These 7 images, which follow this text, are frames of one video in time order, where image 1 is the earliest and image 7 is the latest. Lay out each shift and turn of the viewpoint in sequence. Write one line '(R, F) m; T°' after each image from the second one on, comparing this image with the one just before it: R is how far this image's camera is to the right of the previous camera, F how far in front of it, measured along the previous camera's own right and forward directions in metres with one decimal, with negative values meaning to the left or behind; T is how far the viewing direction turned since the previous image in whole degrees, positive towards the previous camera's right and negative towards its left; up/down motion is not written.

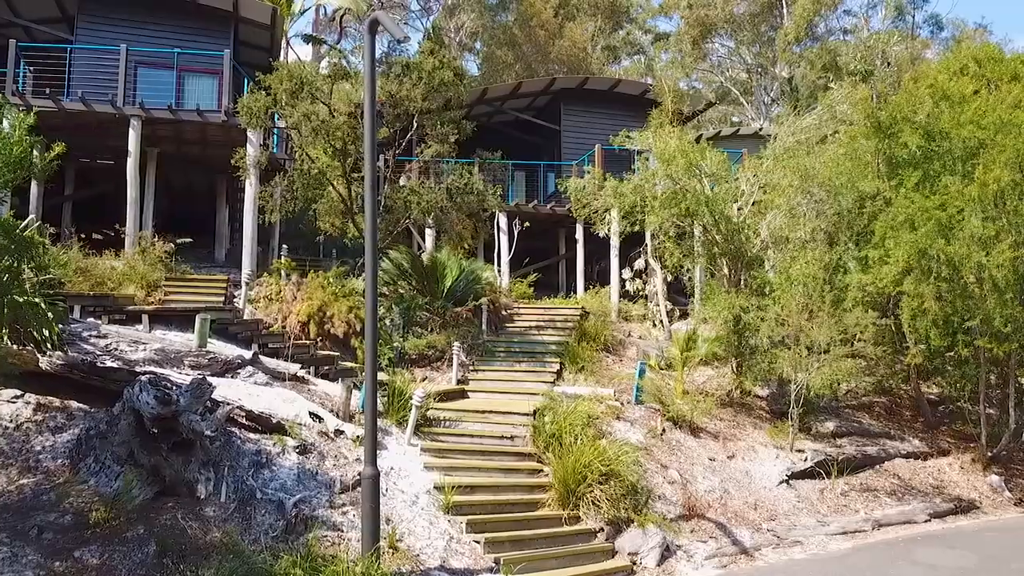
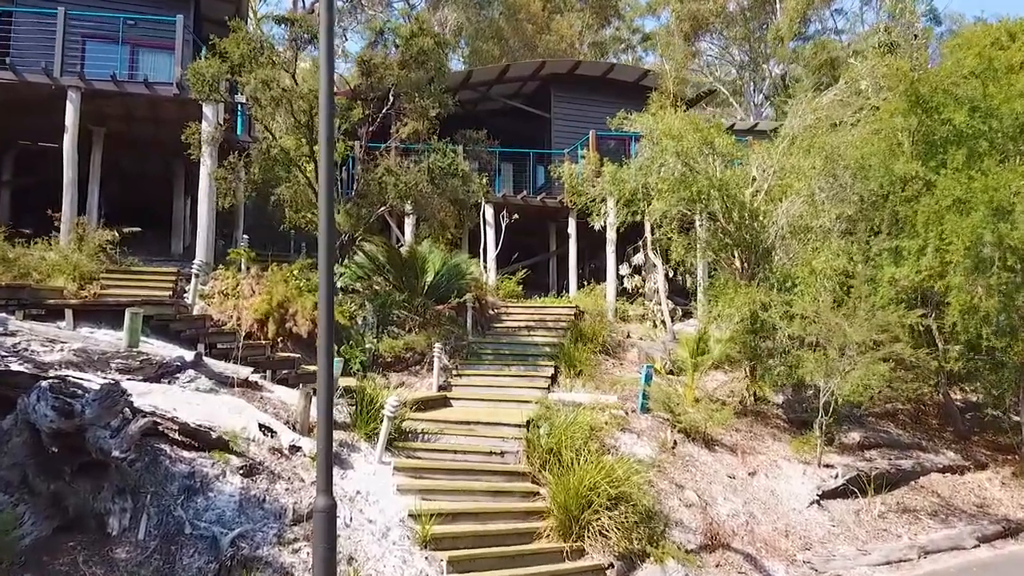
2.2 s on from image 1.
(-0.1, +1.3) m; +1°
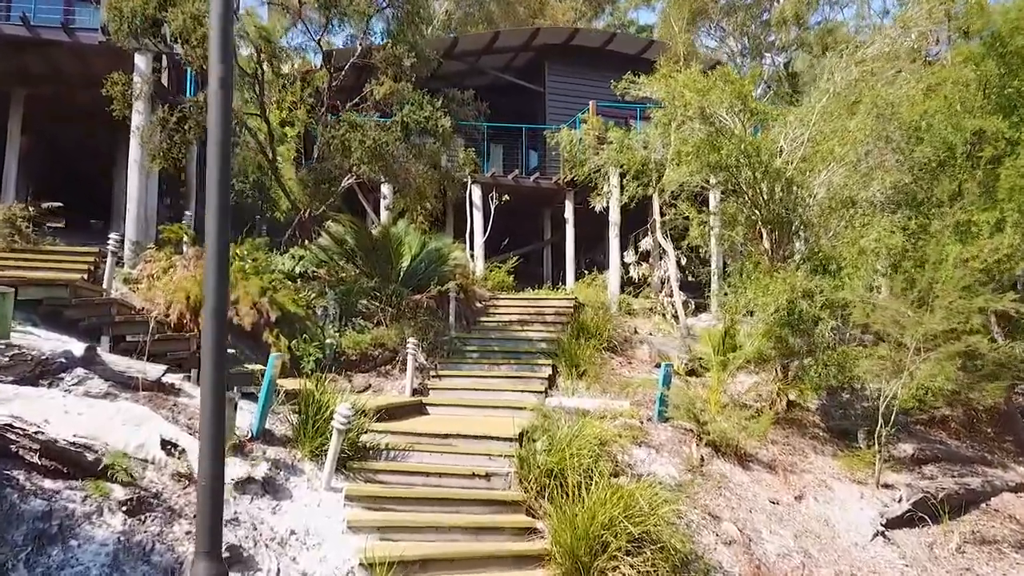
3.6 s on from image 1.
(0.0, +1.7) m; +1°
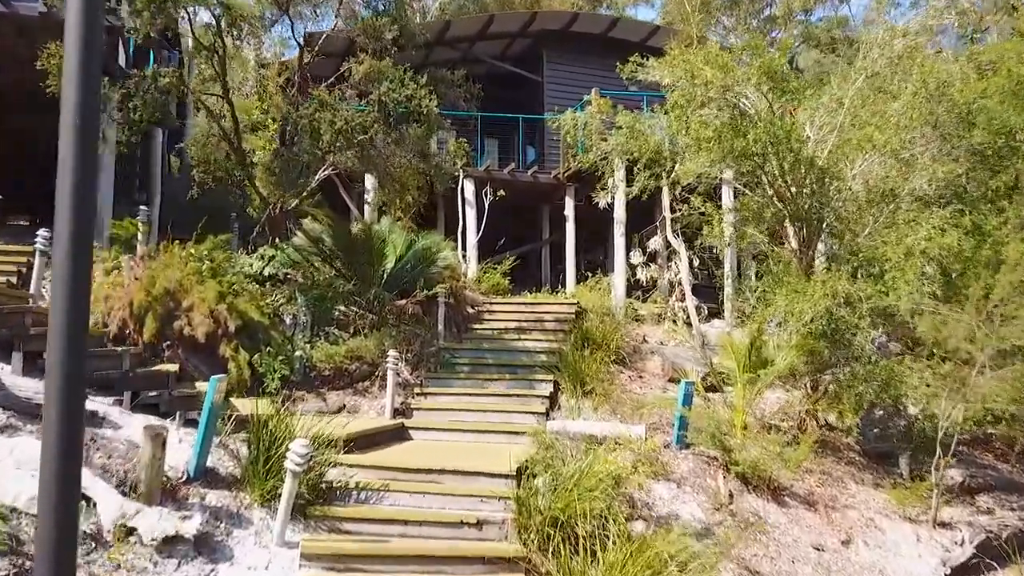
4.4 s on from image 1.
(0.0, +1.1) m; 0°
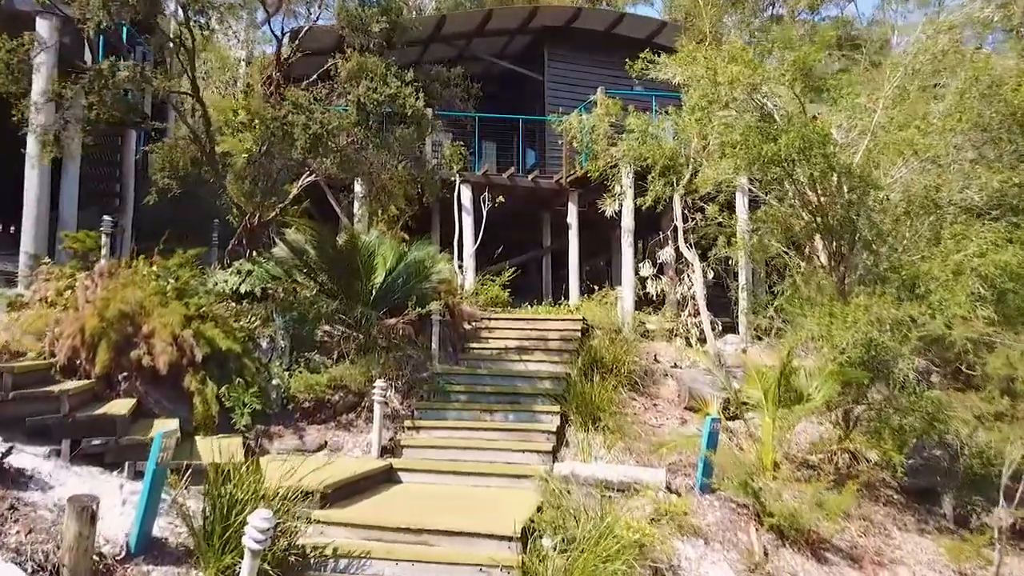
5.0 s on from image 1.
(0.0, +0.8) m; 0°
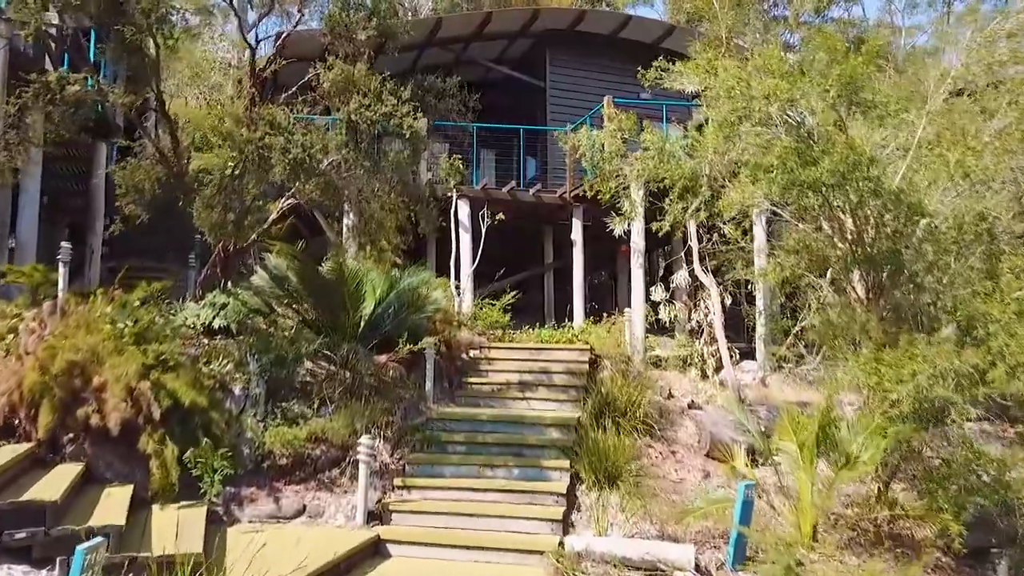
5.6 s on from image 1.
(-0.1, +0.8) m; 0°
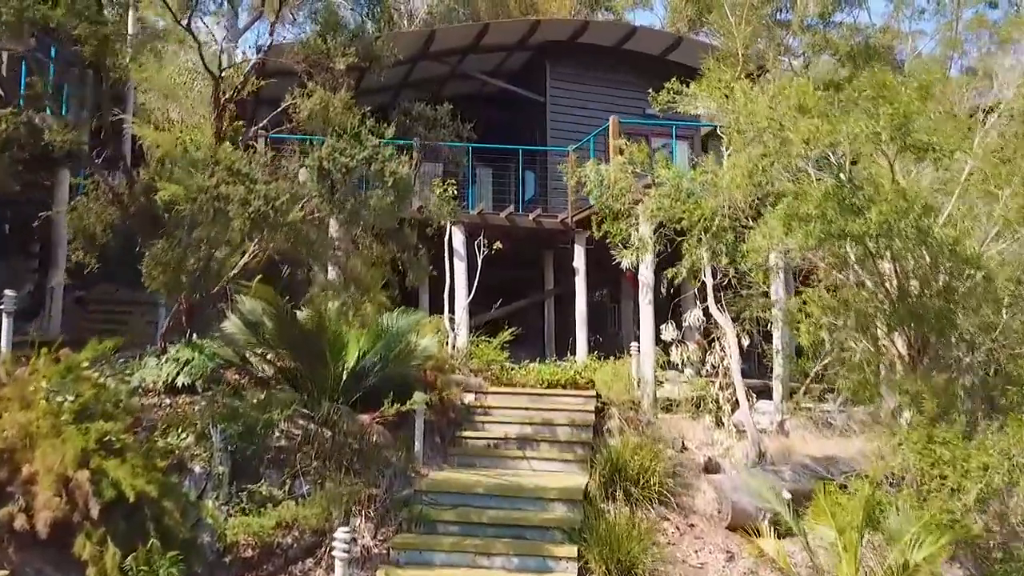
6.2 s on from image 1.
(0.0, +0.8) m; 0°
